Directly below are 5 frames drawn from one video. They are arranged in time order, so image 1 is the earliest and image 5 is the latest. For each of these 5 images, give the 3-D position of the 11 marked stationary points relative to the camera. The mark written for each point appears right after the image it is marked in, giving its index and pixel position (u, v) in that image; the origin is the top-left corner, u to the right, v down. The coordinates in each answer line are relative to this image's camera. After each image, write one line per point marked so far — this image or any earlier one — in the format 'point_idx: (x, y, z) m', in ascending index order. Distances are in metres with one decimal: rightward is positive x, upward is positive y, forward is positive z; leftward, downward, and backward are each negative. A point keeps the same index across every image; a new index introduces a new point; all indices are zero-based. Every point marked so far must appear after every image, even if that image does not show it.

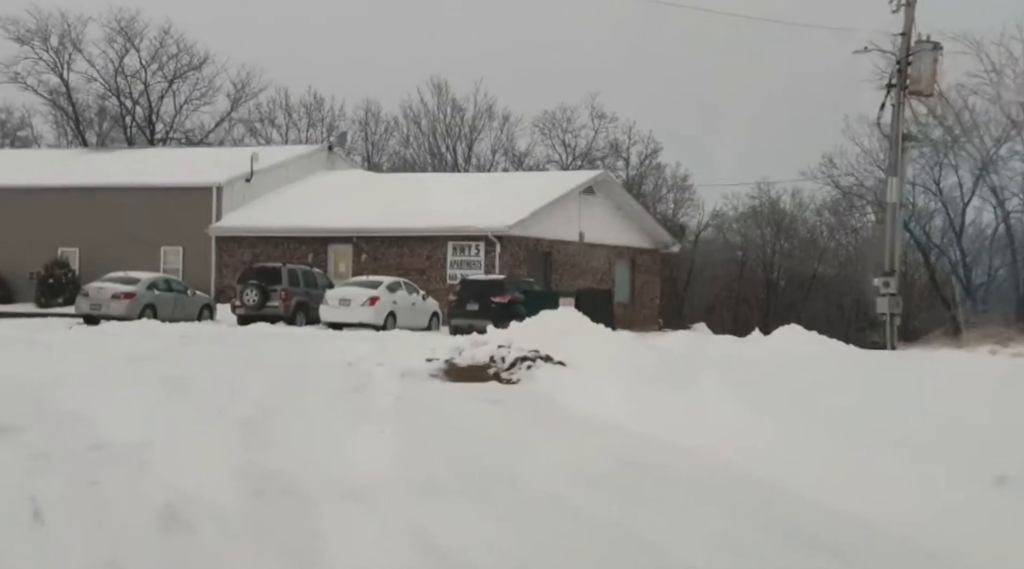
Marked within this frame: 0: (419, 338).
0: (-1.4, -0.8, +20.0) m
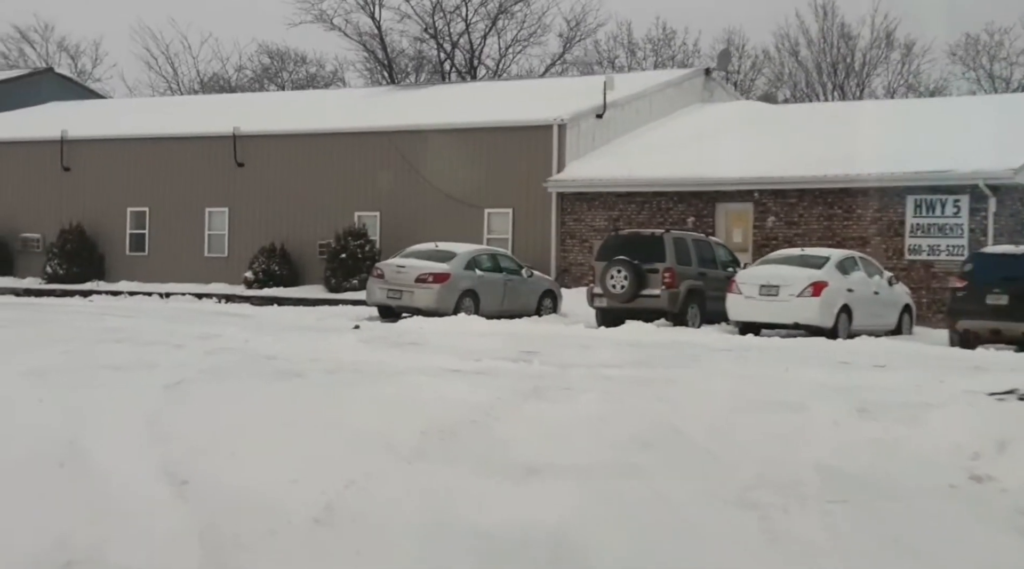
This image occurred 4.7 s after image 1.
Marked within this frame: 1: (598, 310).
0: (+3.6, -0.7, +9.6) m
1: (+1.2, -0.4, +18.9) m
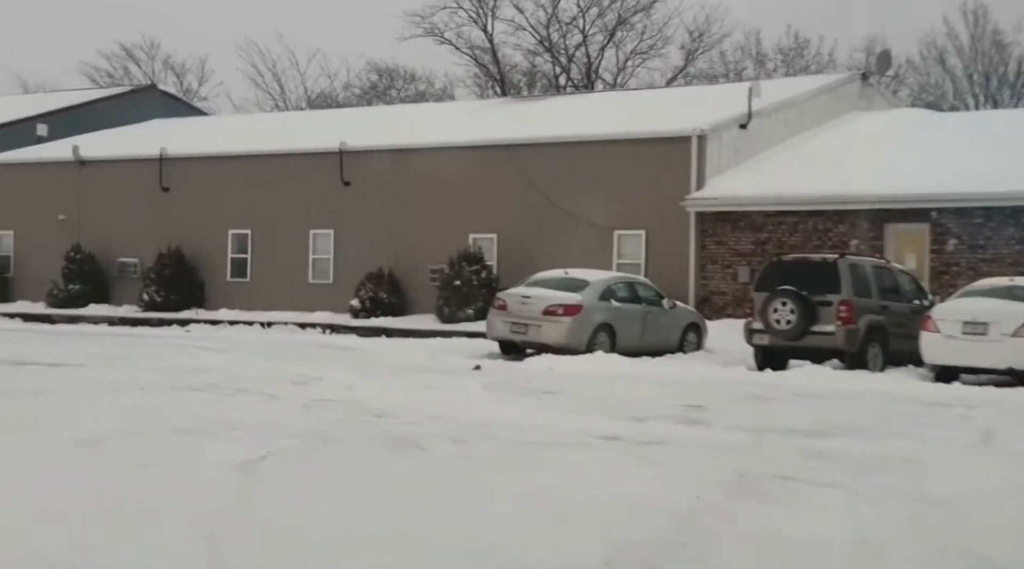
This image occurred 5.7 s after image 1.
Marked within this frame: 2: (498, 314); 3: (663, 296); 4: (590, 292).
0: (+4.6, -1.0, +6.6) m
1: (+3.0, -0.8, +16.1) m
2: (-0.2, -0.4, +18.3) m
3: (+2.2, -0.2, +19.7) m
4: (+1.1, -0.1, +18.2) m
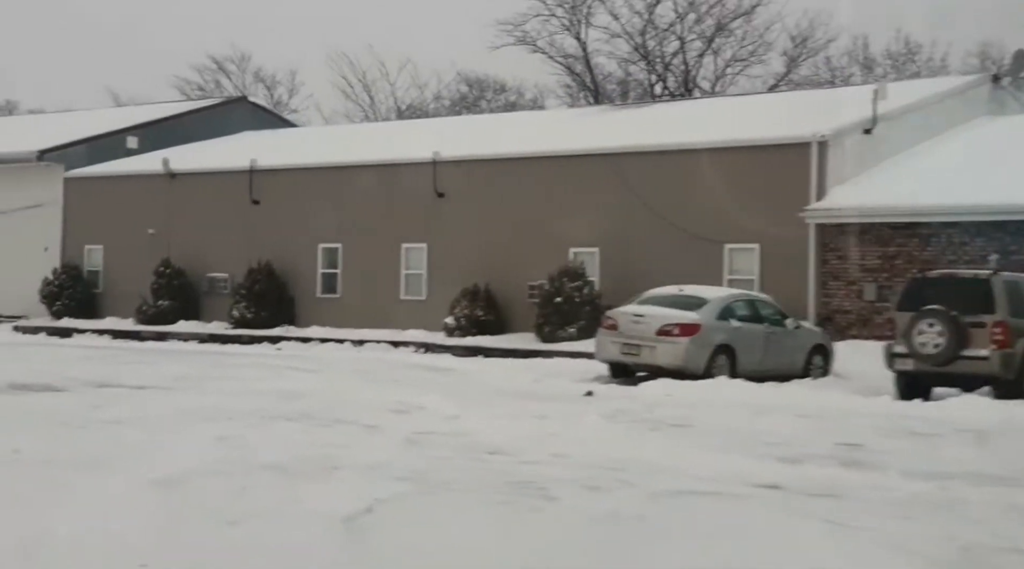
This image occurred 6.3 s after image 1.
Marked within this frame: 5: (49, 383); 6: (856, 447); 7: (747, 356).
0: (+5.3, -1.1, +5.0) m
1: (+4.2, -1.0, +14.6) m
2: (+1.2, -0.6, +17.0) m
3: (+3.7, -0.4, +18.2) m
4: (+2.5, -0.3, +16.8) m
5: (-5.4, -1.2, +15.6) m
6: (+2.5, -1.2, +9.8) m
7: (+3.0, -0.9, +17.0) m
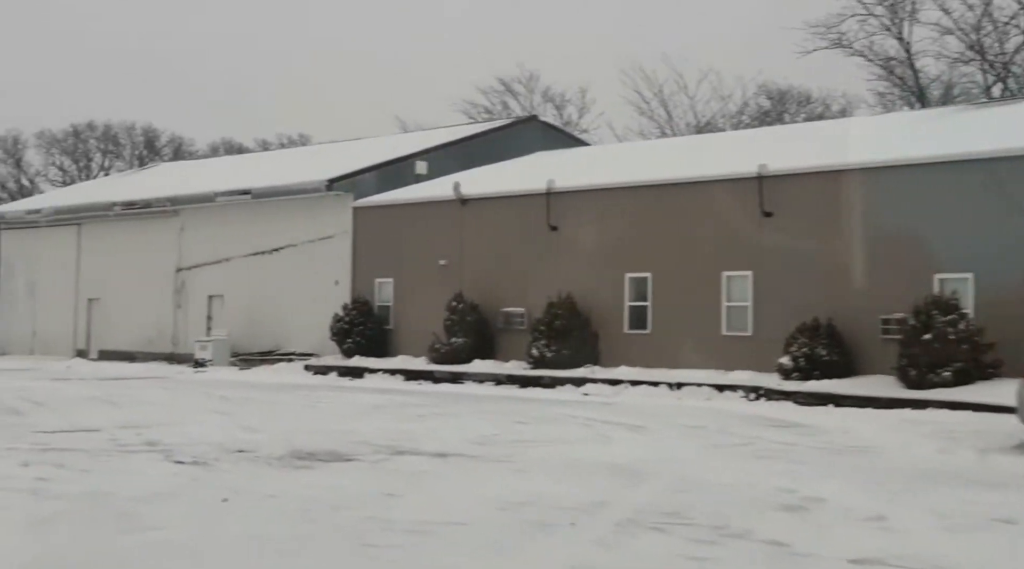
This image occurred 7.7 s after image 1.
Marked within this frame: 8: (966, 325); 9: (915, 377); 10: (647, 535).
0: (+6.6, -1.2, +0.3) m
1: (+7.5, -1.3, +9.9) m
2: (+5.1, -1.0, +12.9) m
3: (+7.7, -0.8, +13.5) m
4: (+6.2, -0.7, +12.4) m
5: (-1.7, -1.6, +12.8) m
6: (+4.9, -1.4, +5.6) m
7: (+6.8, -1.3, +12.5) m
8: (+6.5, -0.5, +19.0) m
9: (+5.8, -1.3, +19.1) m
10: (+0.8, -1.5, +8.1) m
